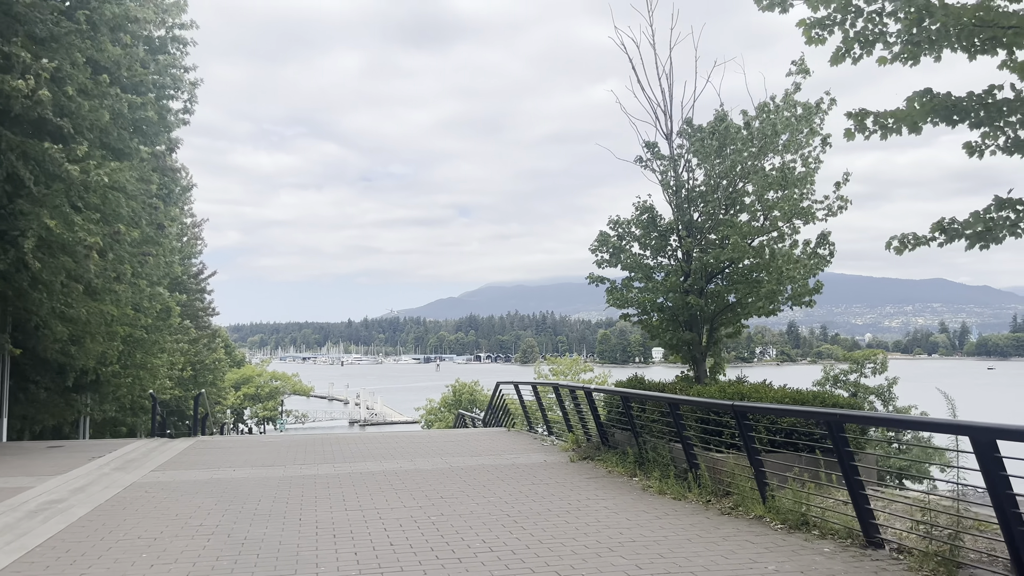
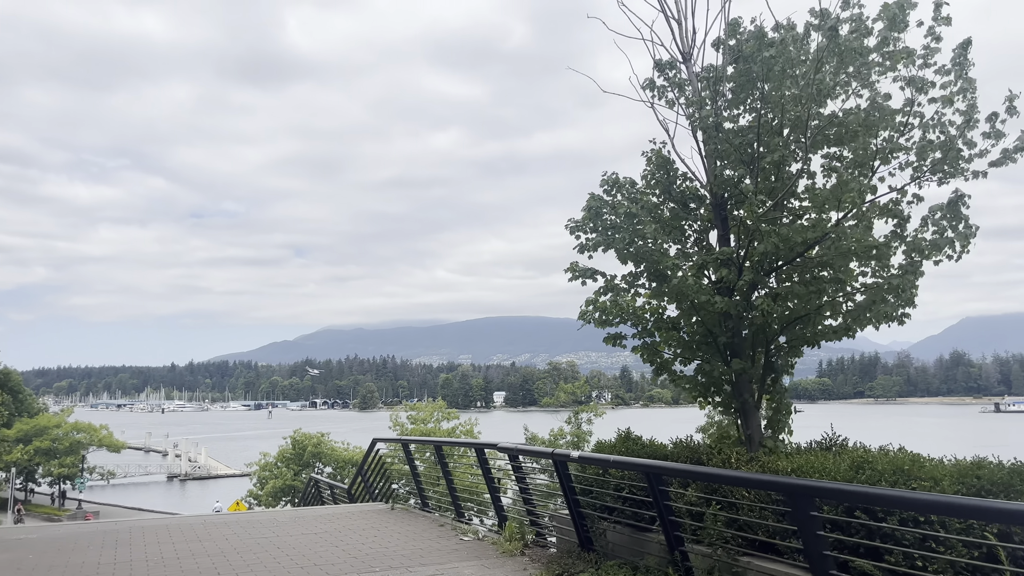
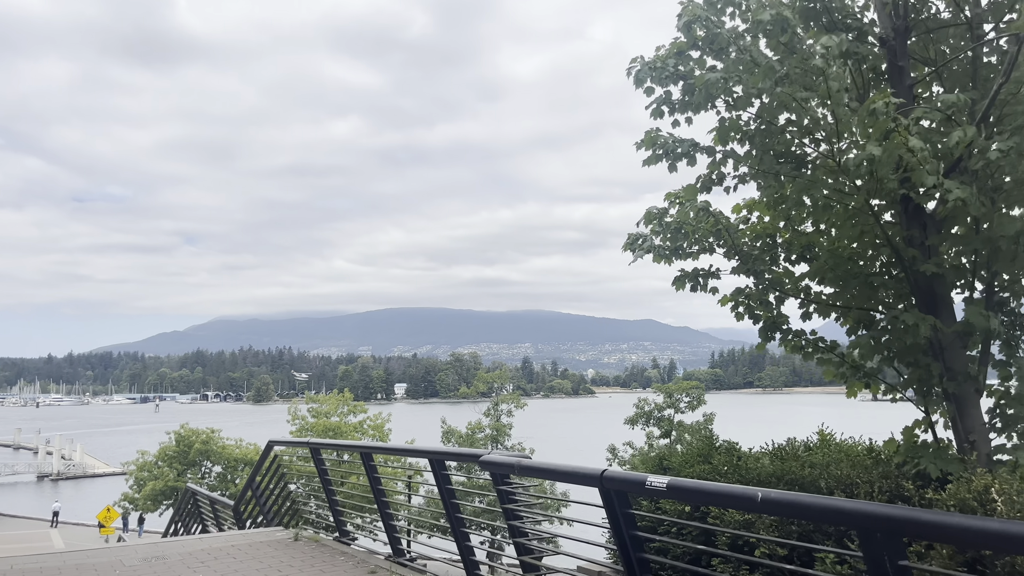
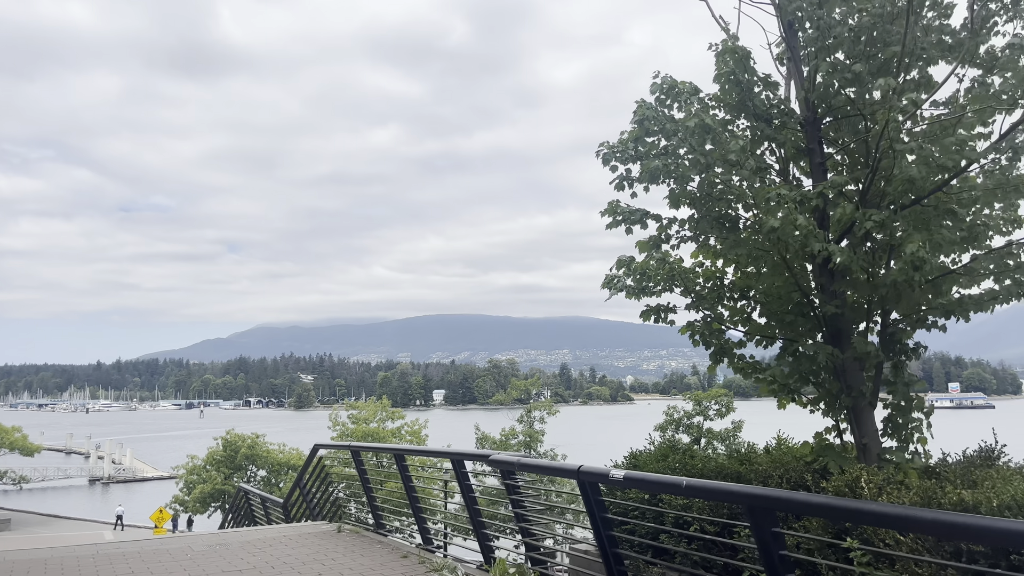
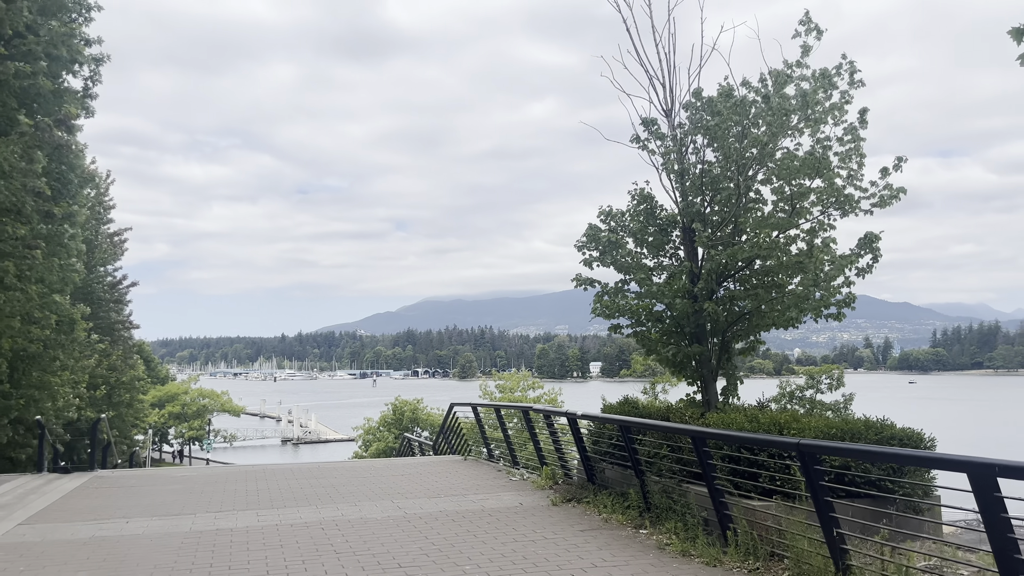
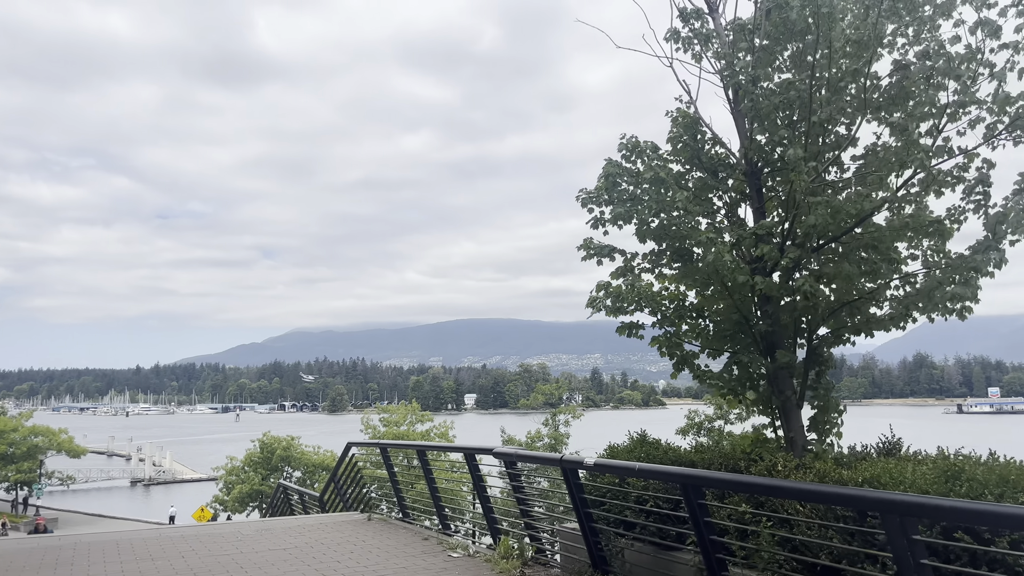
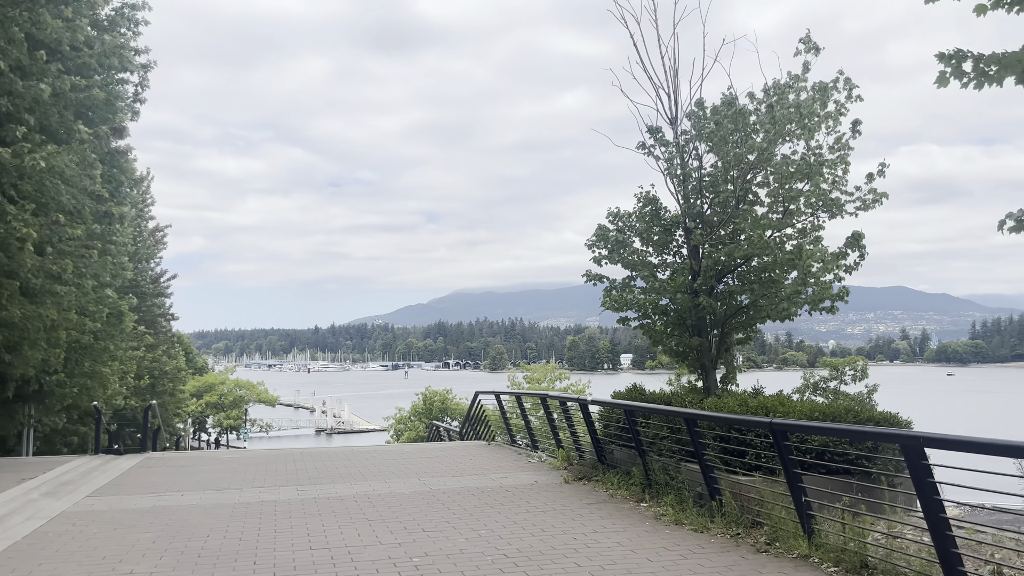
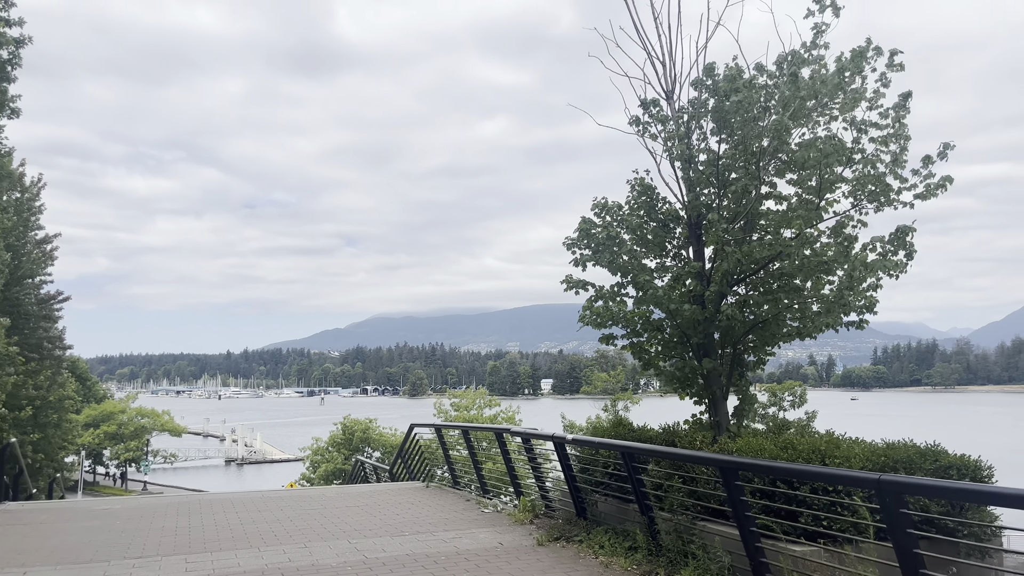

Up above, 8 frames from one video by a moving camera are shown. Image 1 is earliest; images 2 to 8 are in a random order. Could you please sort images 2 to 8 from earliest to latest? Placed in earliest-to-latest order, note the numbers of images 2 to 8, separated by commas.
7, 5, 8, 2, 6, 4, 3
